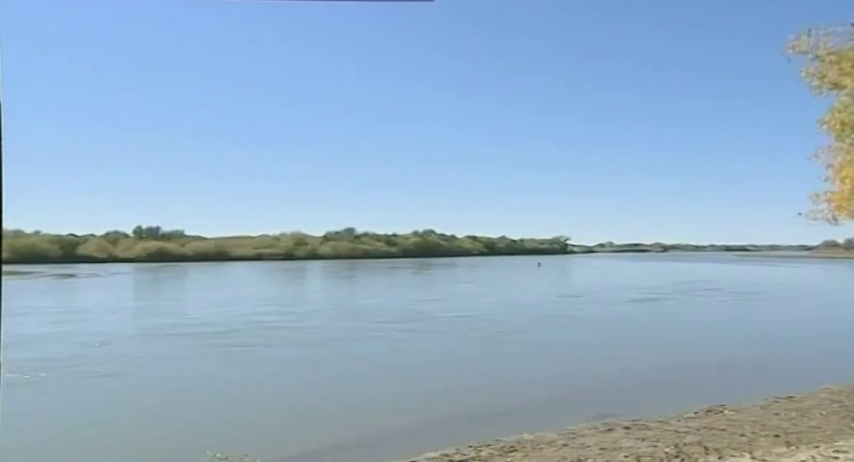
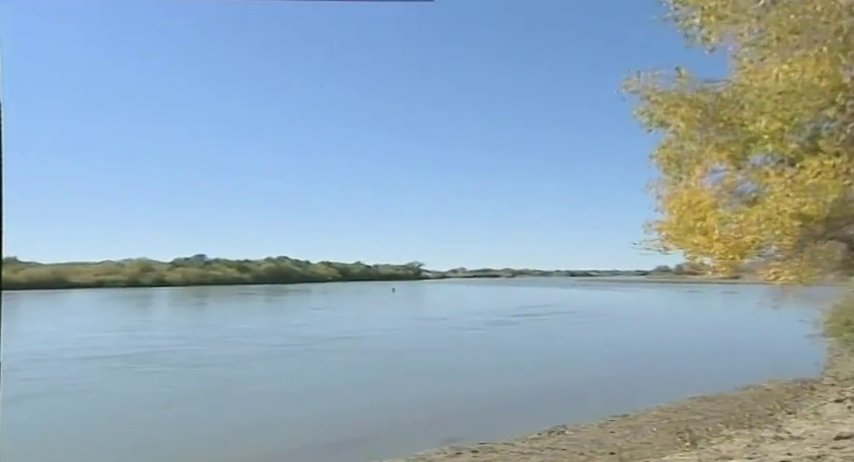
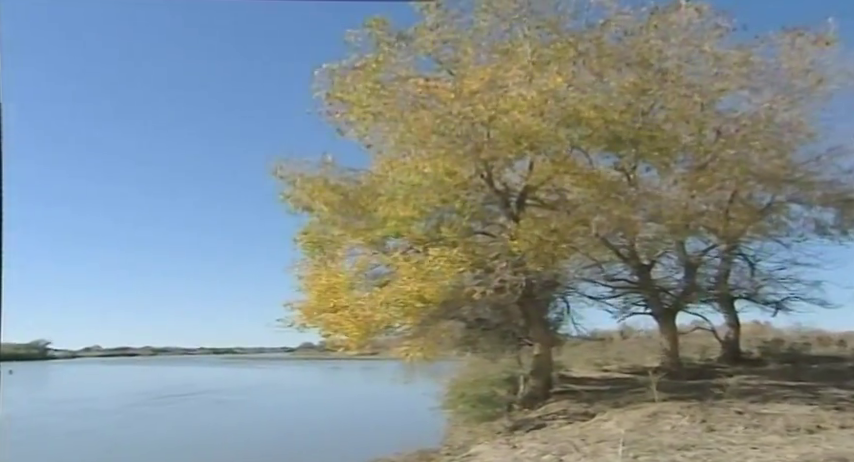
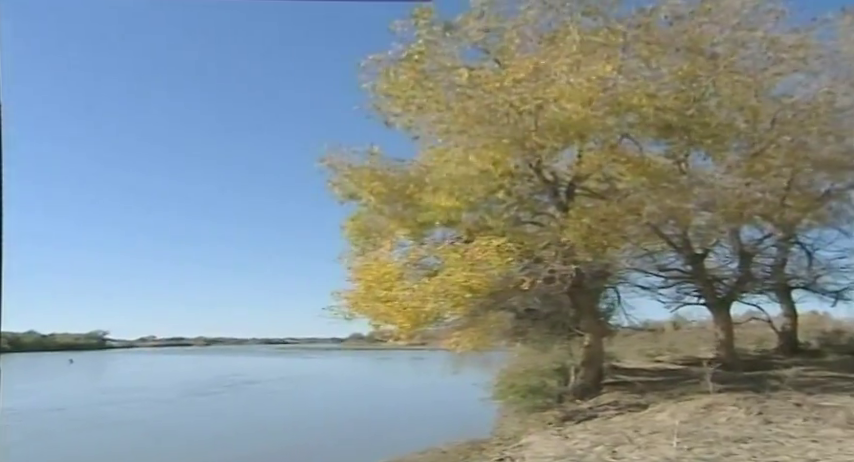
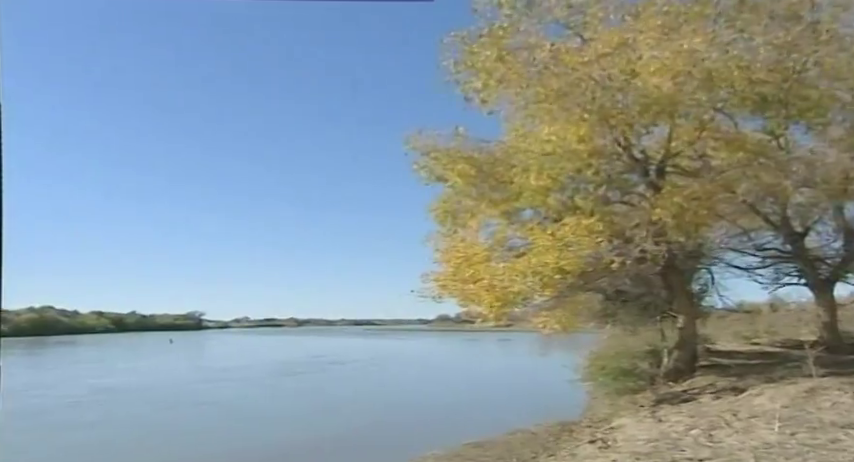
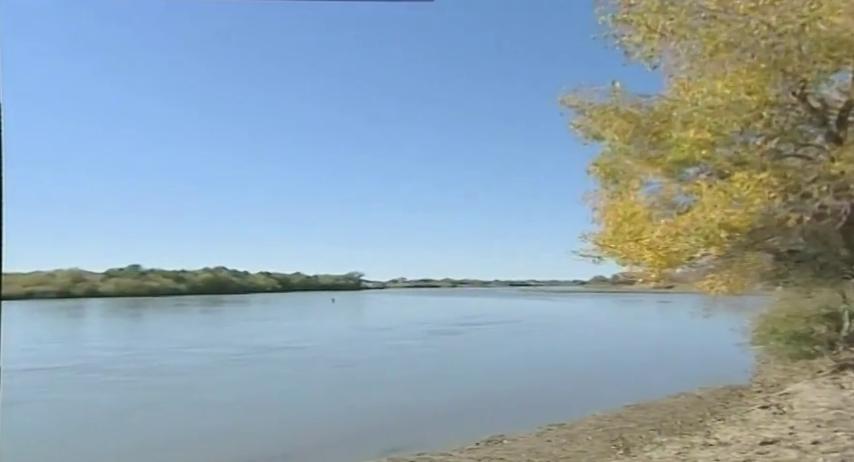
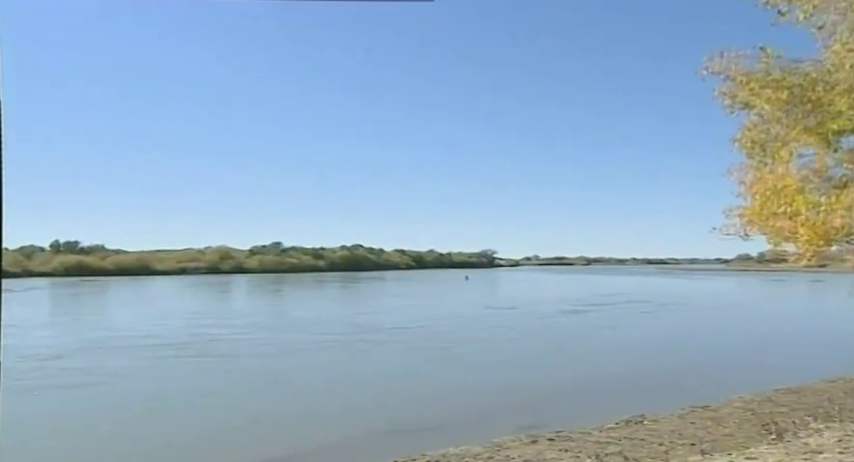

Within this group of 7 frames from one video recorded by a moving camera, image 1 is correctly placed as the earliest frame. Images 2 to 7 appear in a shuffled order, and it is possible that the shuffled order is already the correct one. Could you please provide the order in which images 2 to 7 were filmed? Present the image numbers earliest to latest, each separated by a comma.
7, 2, 6, 5, 4, 3
